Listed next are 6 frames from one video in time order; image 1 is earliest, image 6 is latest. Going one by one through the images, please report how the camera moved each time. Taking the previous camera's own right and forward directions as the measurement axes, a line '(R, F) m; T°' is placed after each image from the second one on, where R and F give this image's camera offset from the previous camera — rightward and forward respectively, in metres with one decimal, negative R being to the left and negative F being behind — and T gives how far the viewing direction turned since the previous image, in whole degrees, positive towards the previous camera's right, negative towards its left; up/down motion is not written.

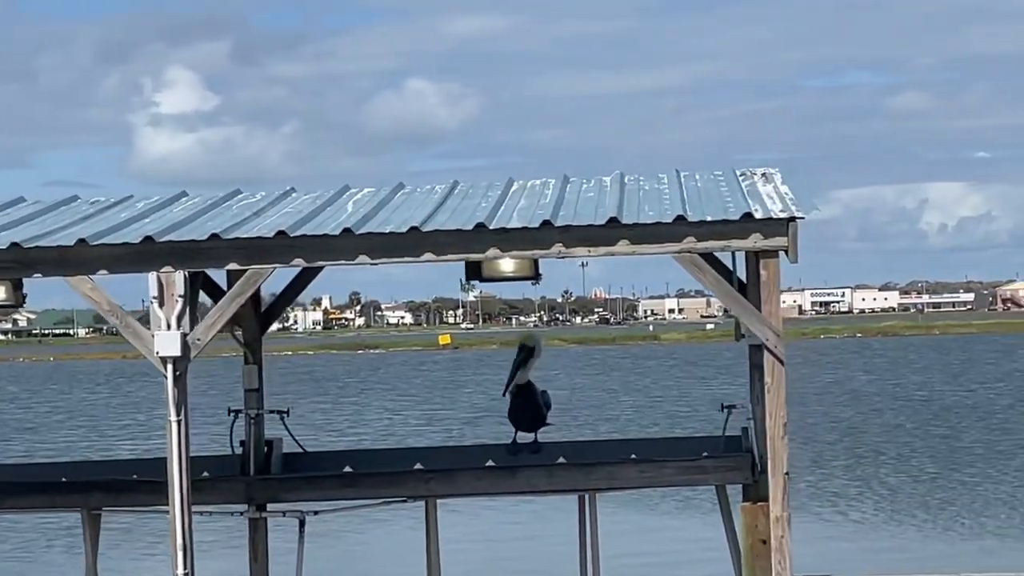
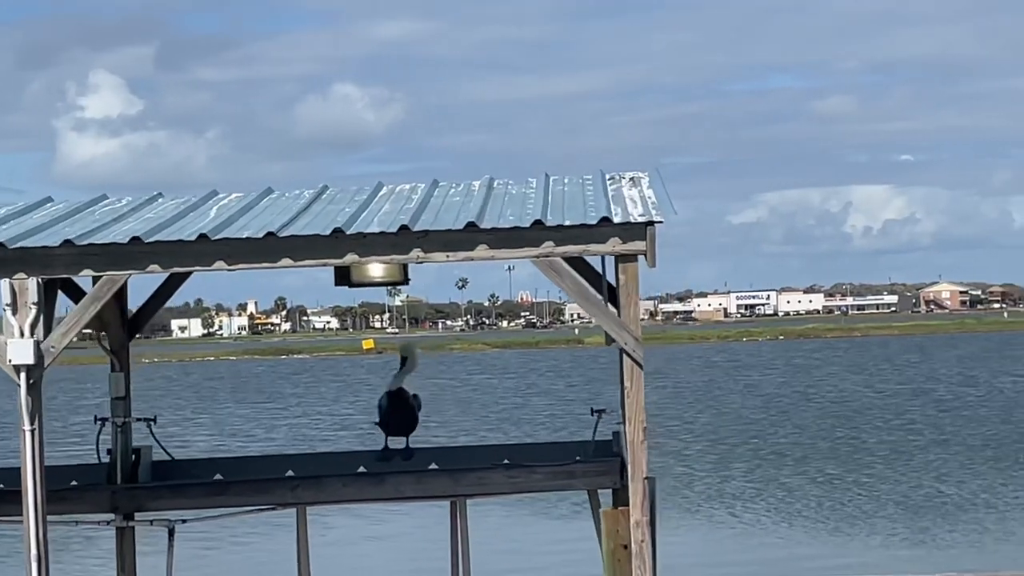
(+0.4, +0.1) m; +2°
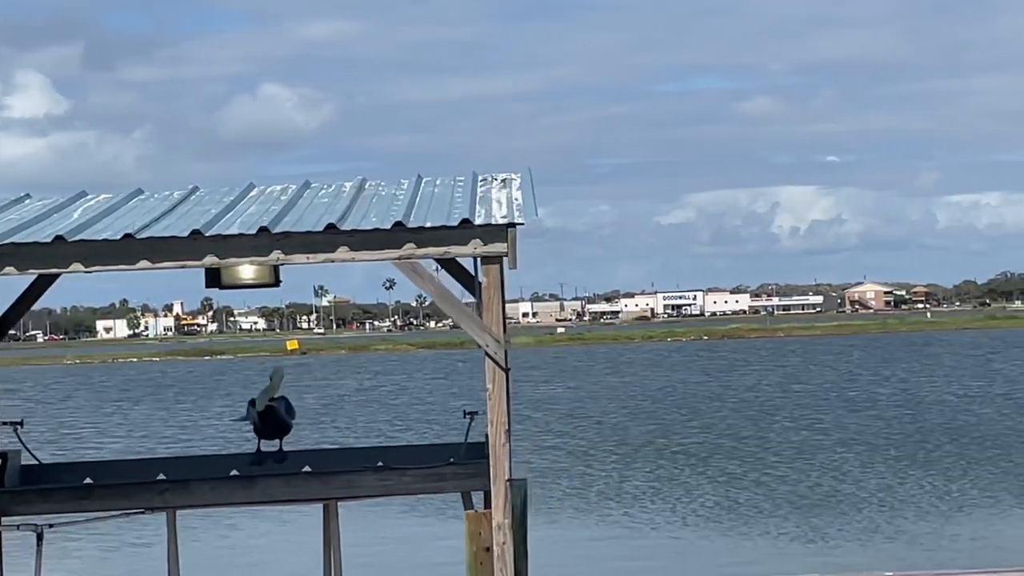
(+0.4, 0.0) m; +2°
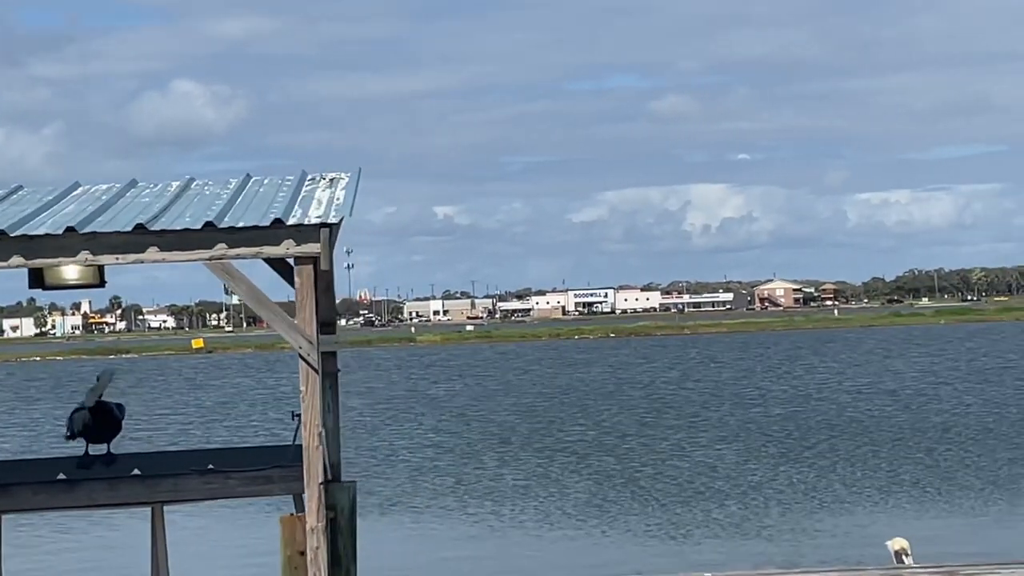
(+0.6, +0.1) m; +3°
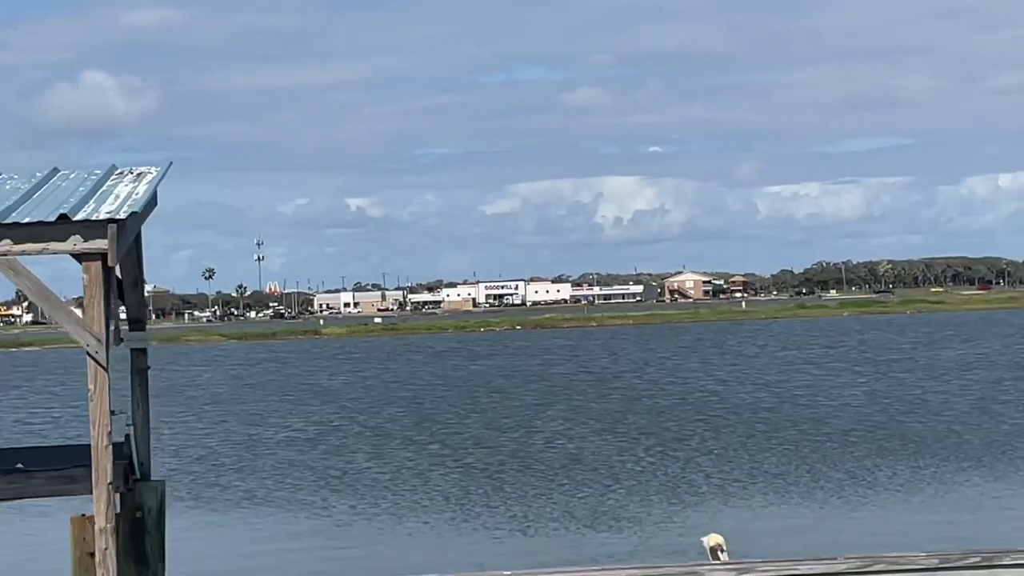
(+0.7, +0.1) m; +3°
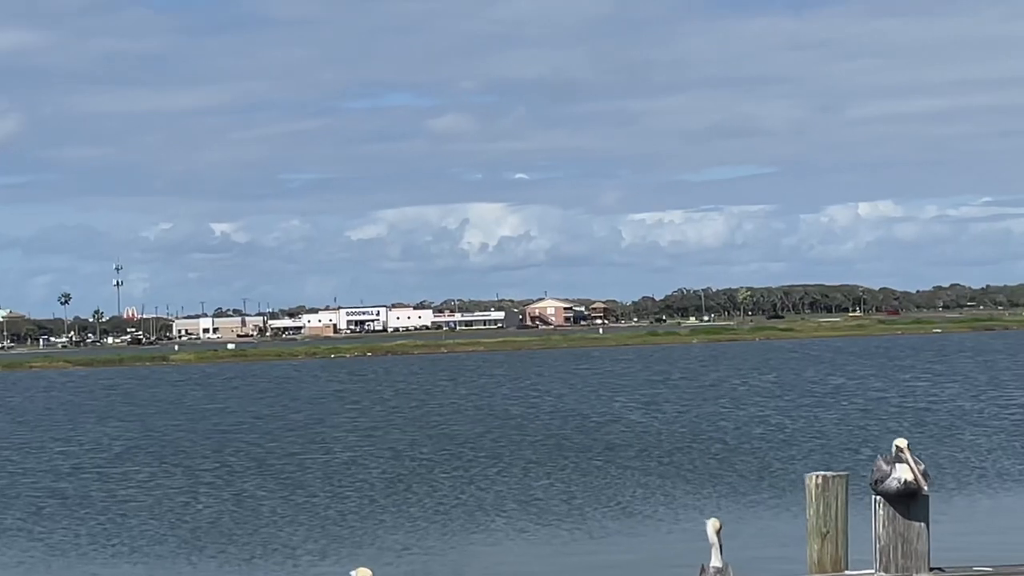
(+1.5, +0.3) m; +4°
